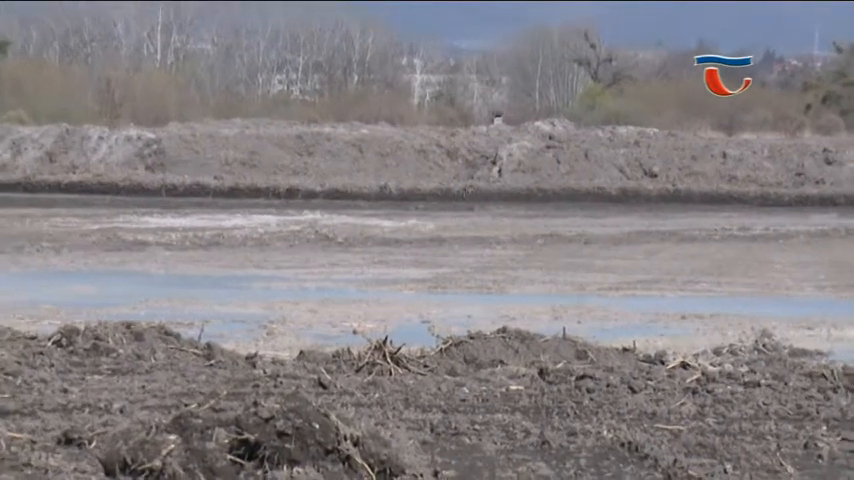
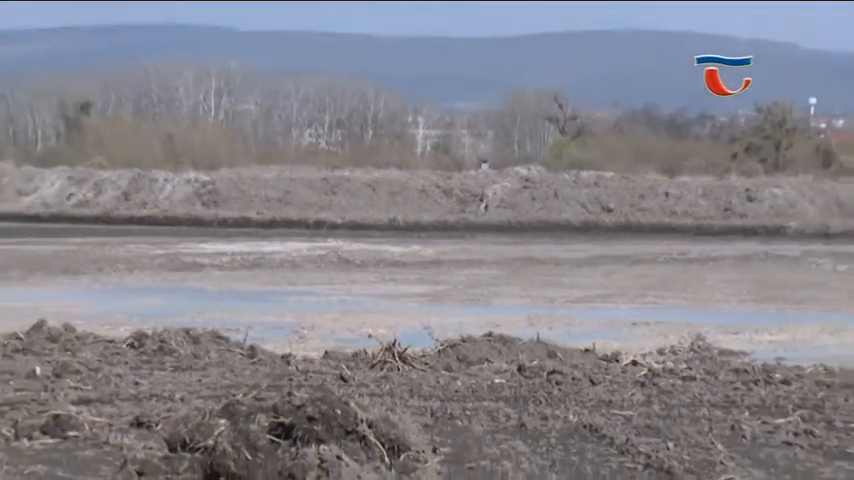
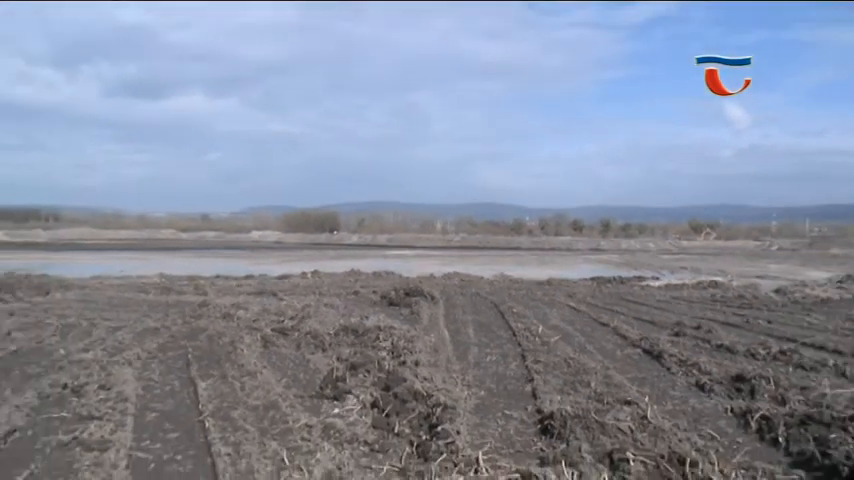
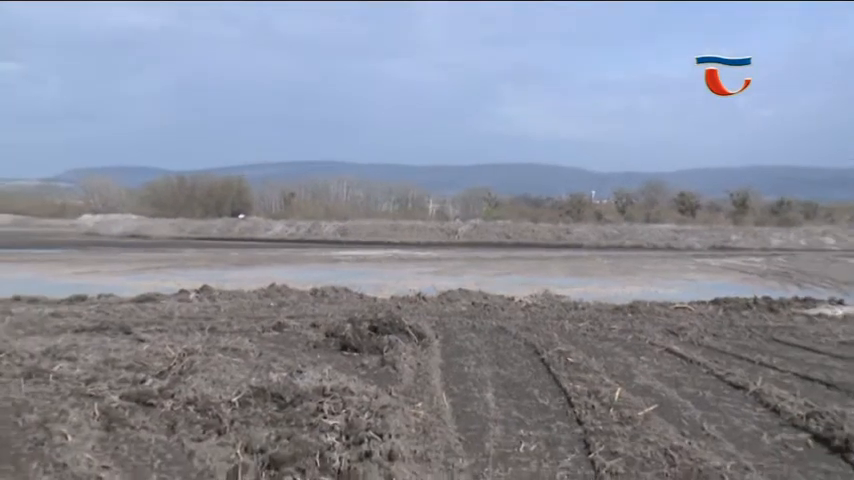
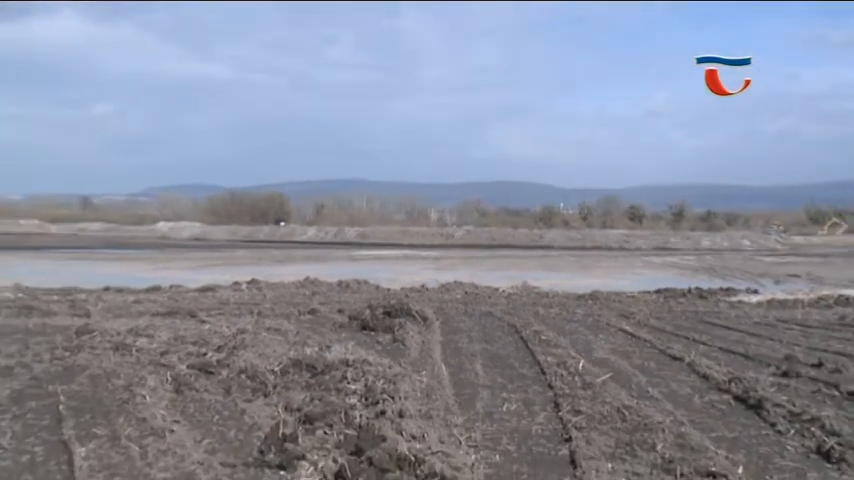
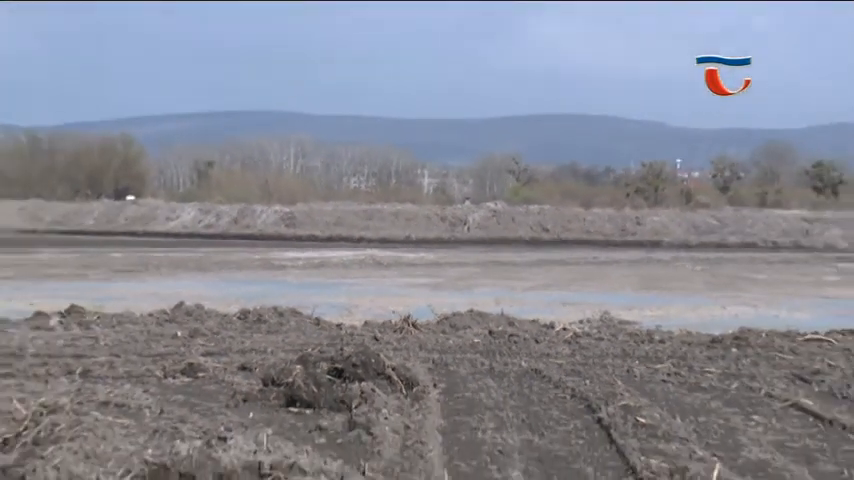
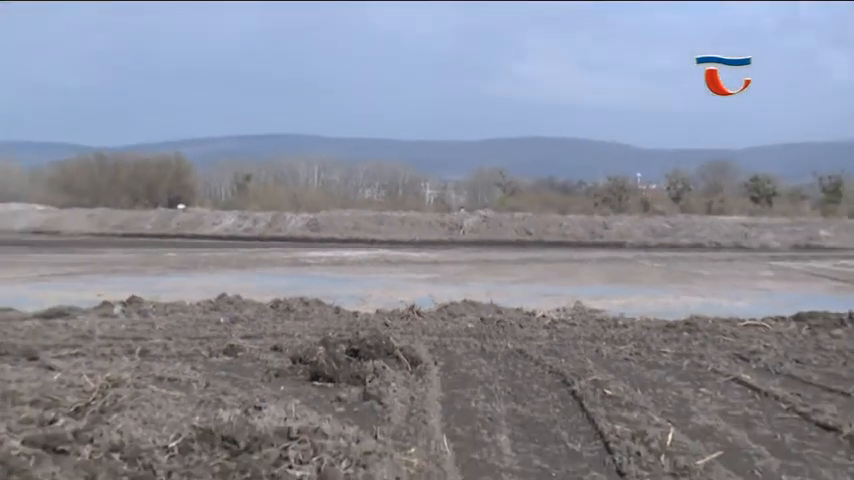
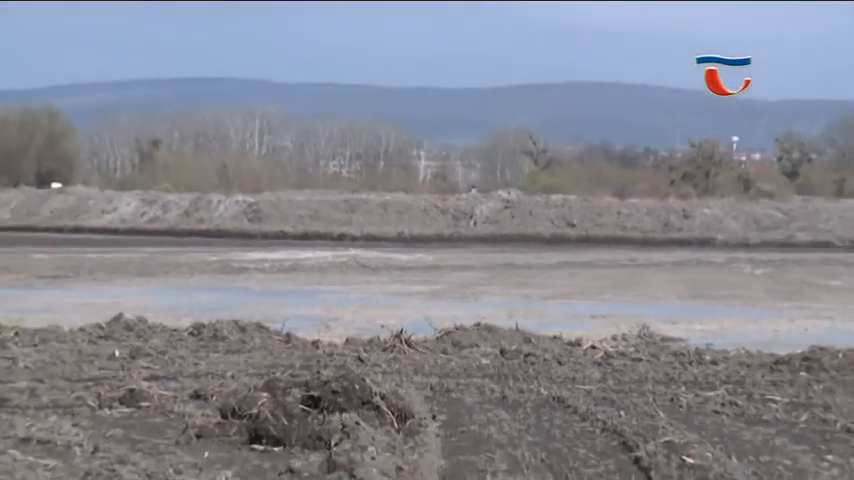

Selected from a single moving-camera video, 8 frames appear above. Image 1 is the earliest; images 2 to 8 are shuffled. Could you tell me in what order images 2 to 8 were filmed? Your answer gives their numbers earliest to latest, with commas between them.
2, 8, 6, 7, 4, 5, 3
